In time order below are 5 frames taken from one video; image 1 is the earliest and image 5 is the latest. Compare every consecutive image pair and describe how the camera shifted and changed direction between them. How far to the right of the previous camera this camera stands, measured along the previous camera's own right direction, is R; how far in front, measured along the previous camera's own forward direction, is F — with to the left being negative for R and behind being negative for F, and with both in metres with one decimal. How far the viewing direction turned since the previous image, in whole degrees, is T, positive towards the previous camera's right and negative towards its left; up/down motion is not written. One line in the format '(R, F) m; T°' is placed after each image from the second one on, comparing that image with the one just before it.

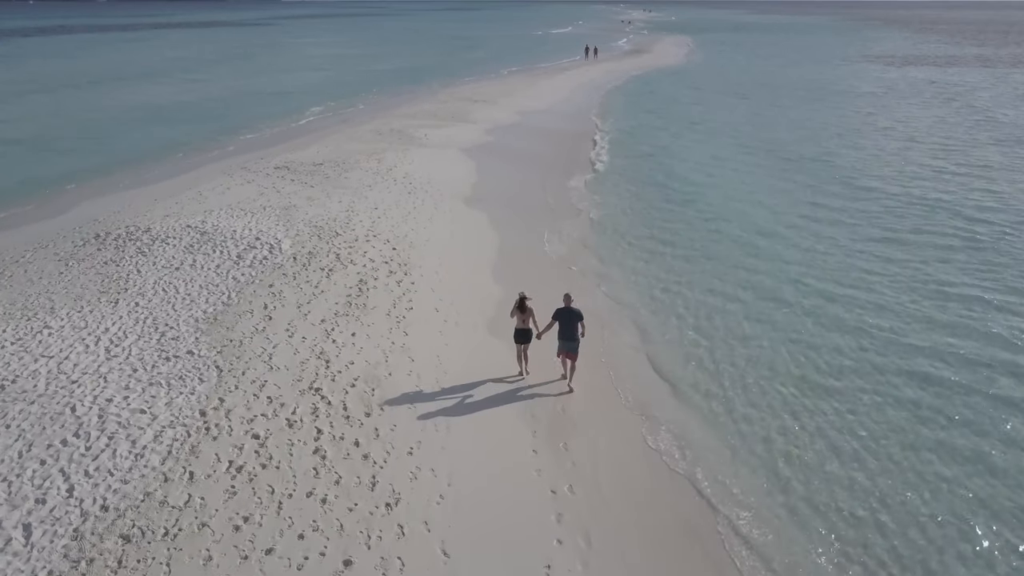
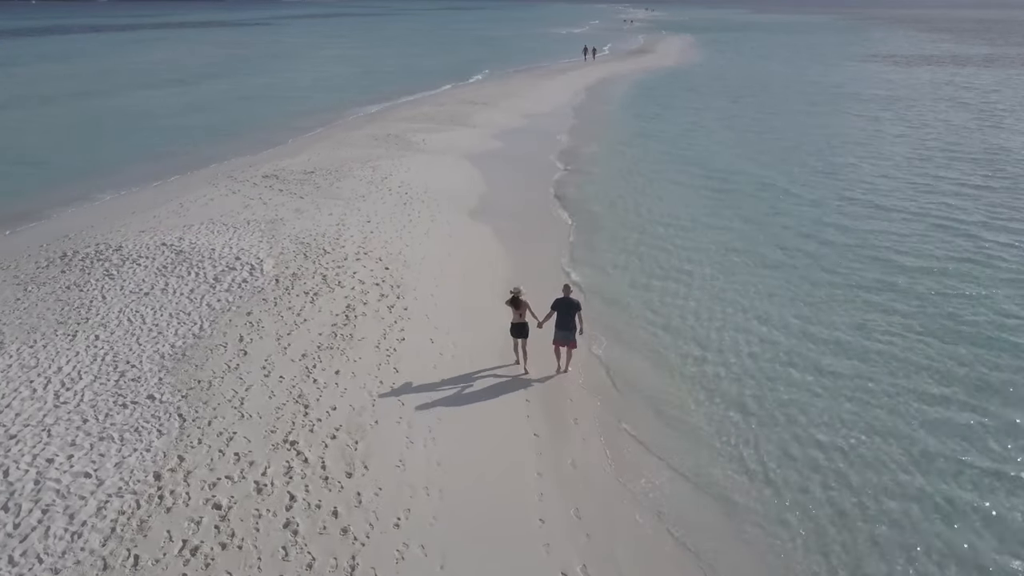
(0.0, +1.3) m; 0°
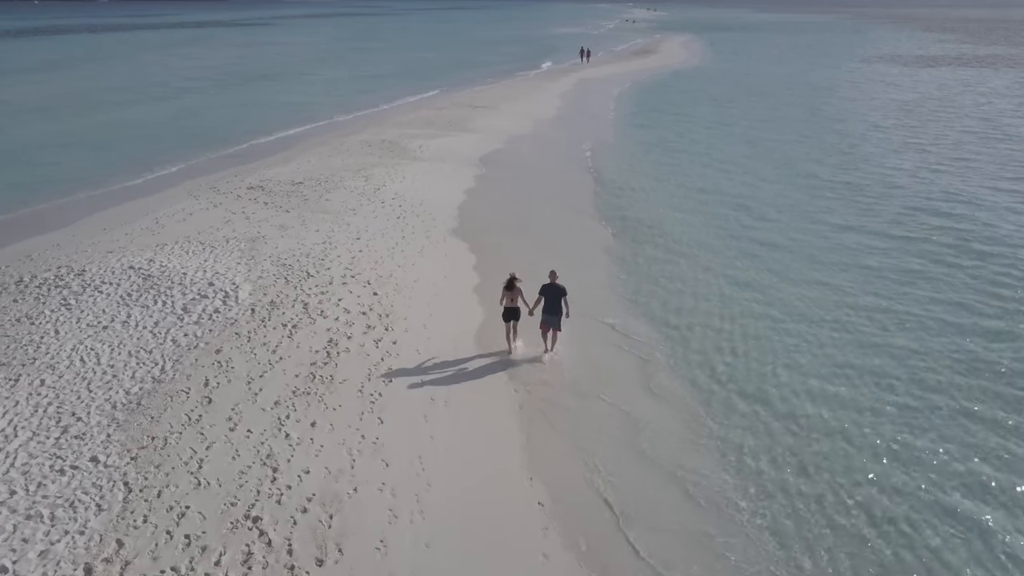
(0.0, +1.3) m; 0°
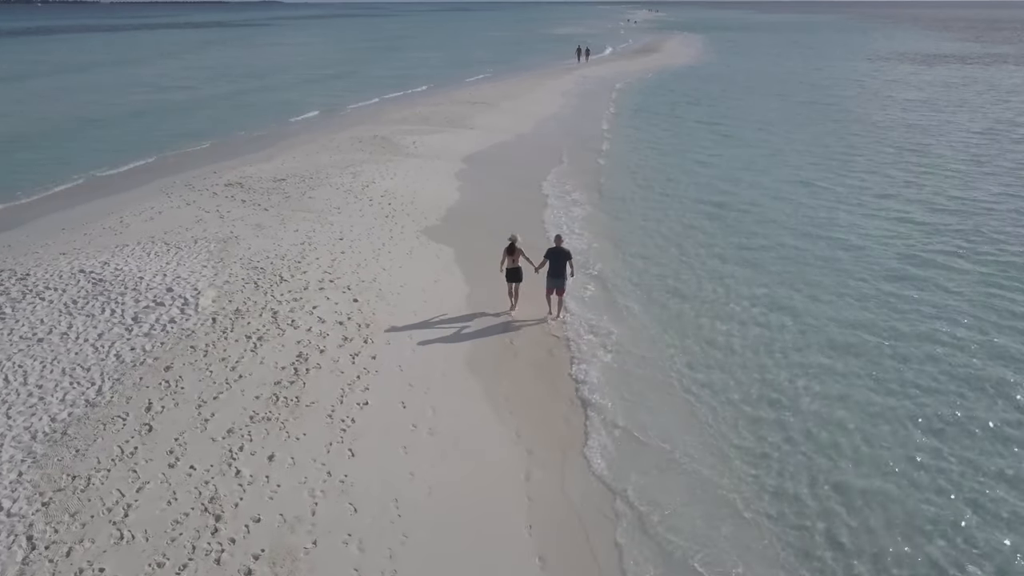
(+0.1, +1.5) m; 0°
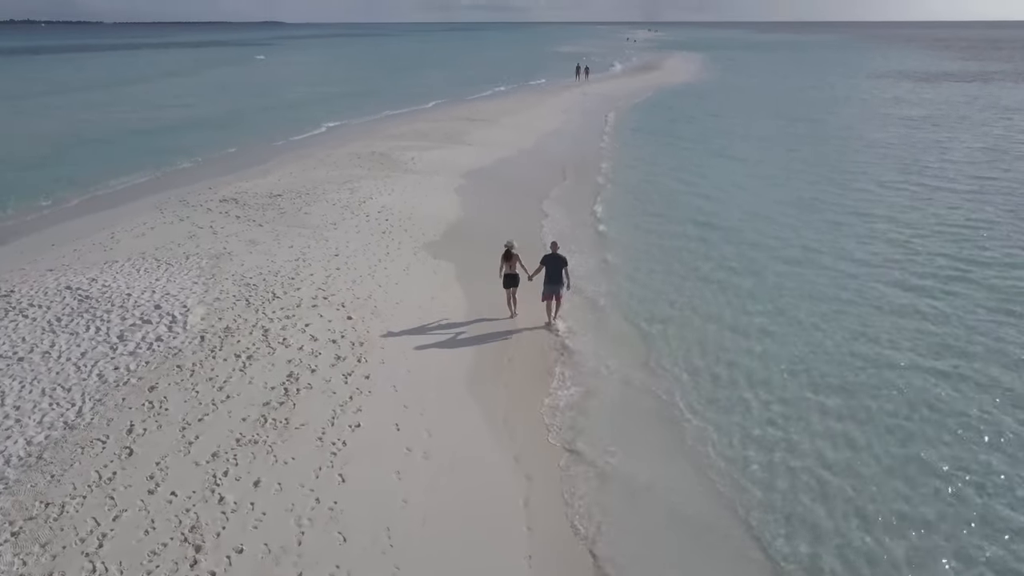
(0.0, +0.3) m; 0°
